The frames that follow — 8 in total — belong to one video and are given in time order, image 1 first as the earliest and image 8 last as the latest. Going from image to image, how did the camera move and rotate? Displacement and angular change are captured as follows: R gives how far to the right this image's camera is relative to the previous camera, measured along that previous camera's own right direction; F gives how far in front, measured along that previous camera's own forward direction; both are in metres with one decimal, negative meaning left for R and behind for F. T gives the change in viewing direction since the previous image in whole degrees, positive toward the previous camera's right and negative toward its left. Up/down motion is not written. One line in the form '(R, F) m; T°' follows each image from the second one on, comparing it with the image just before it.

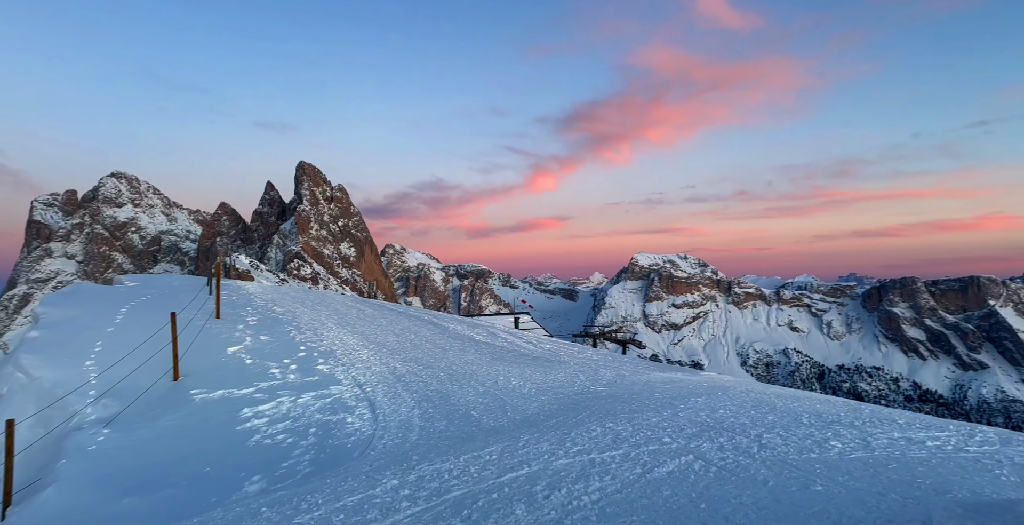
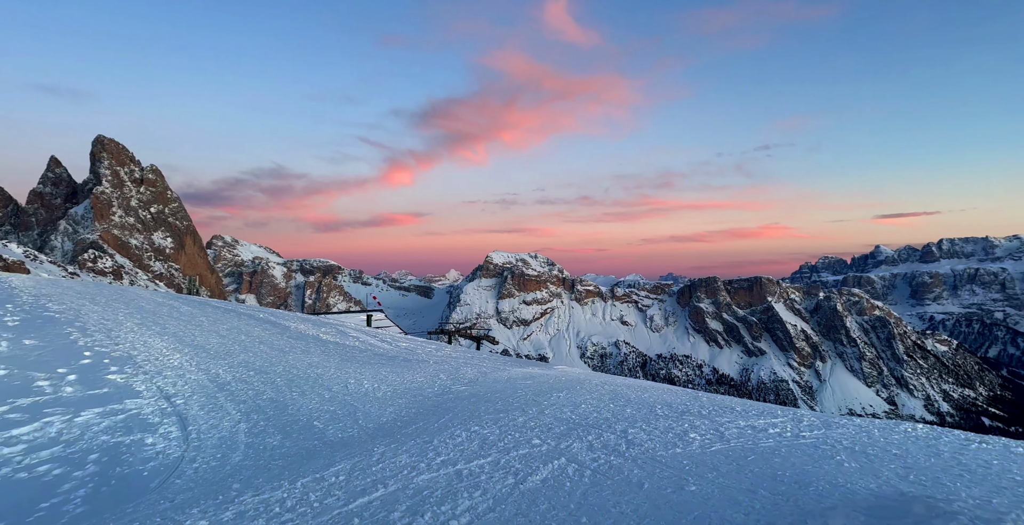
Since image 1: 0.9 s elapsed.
(-0.1, +3.4) m; +14°
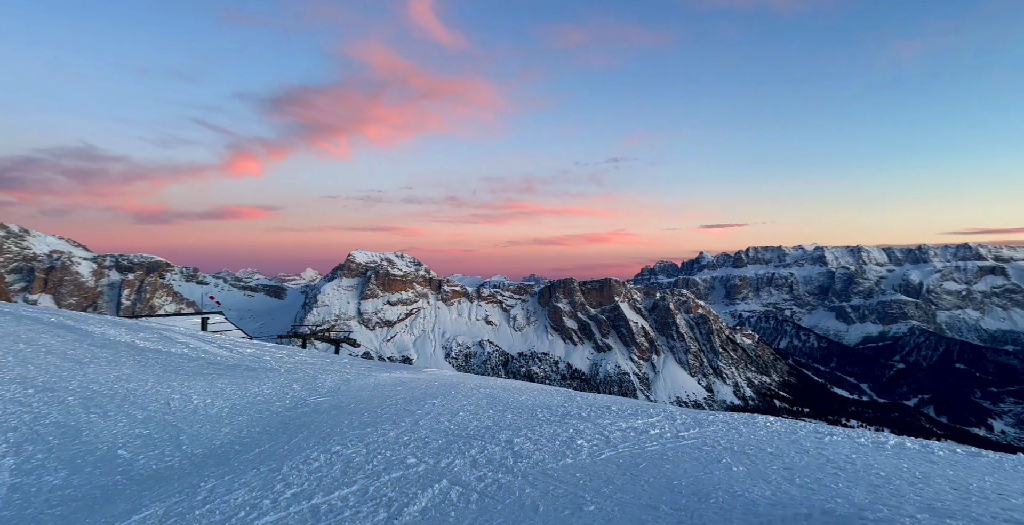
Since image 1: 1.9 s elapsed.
(-0.4, +3.6) m; +13°
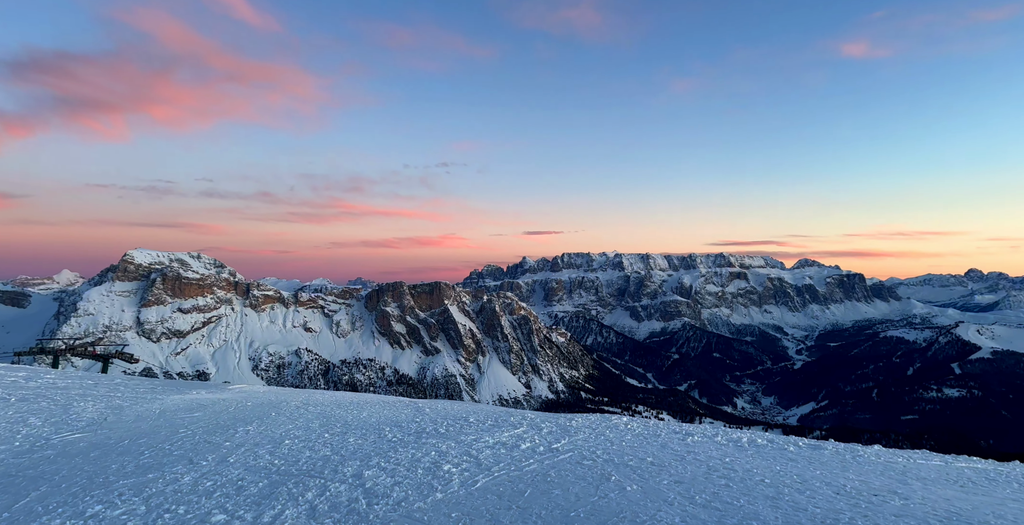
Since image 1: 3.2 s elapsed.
(-1.1, +4.6) m; +18°
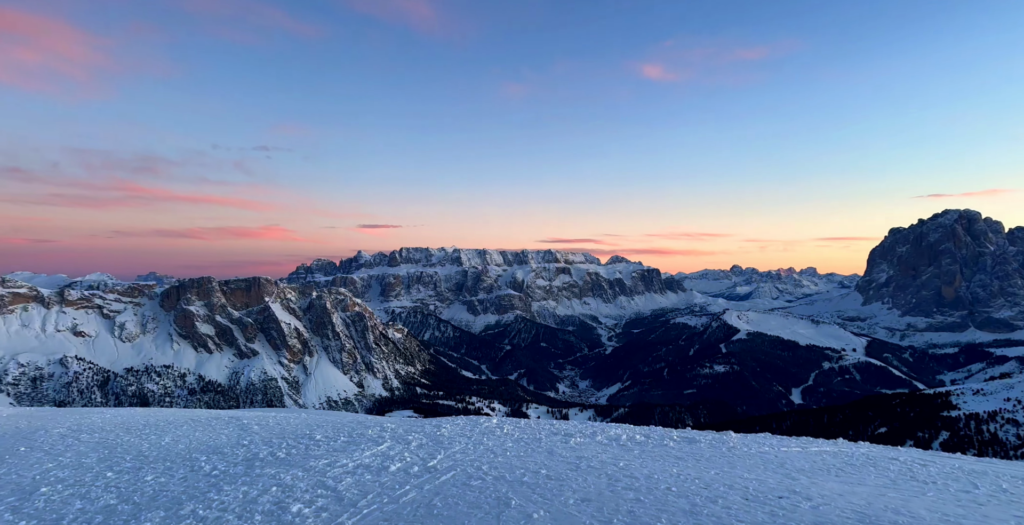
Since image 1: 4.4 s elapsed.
(-1.3, +4.0) m; +17°
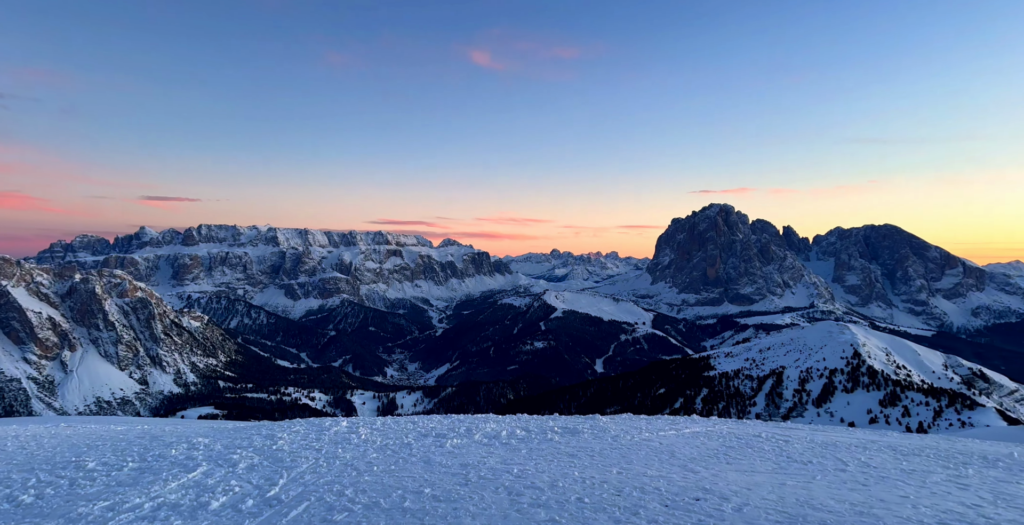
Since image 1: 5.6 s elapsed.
(-1.2, +4.0) m; +17°
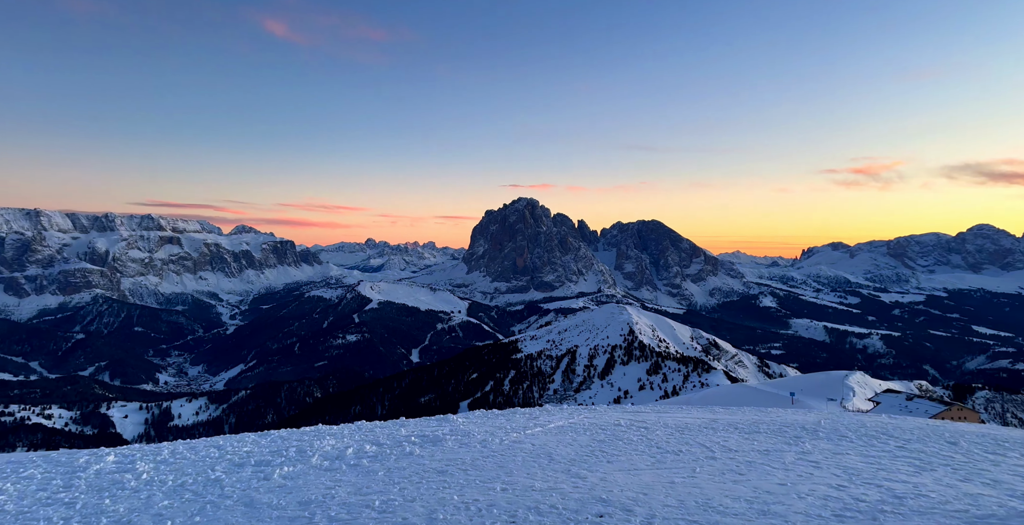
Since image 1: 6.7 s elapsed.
(-1.1, +3.6) m; +18°
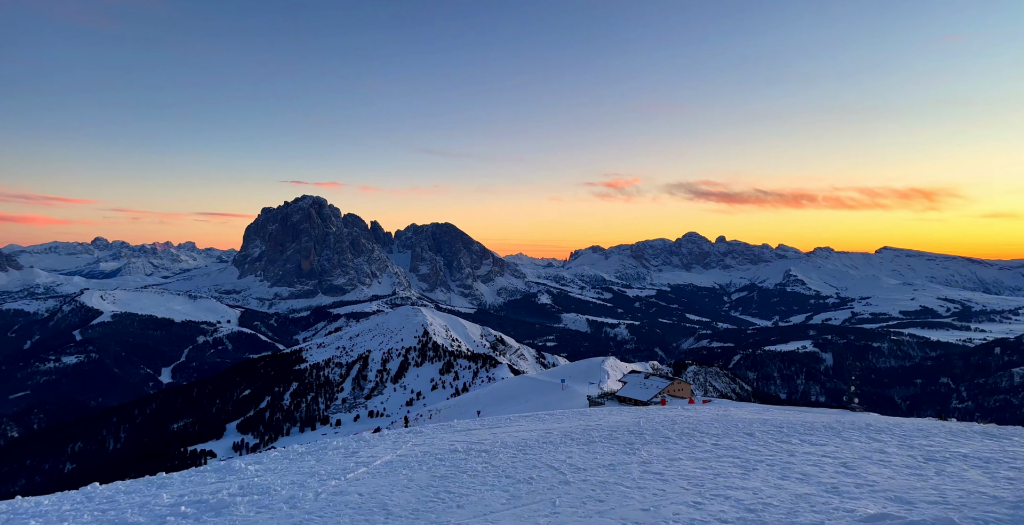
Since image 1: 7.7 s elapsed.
(-0.2, +4.7) m; +20°
